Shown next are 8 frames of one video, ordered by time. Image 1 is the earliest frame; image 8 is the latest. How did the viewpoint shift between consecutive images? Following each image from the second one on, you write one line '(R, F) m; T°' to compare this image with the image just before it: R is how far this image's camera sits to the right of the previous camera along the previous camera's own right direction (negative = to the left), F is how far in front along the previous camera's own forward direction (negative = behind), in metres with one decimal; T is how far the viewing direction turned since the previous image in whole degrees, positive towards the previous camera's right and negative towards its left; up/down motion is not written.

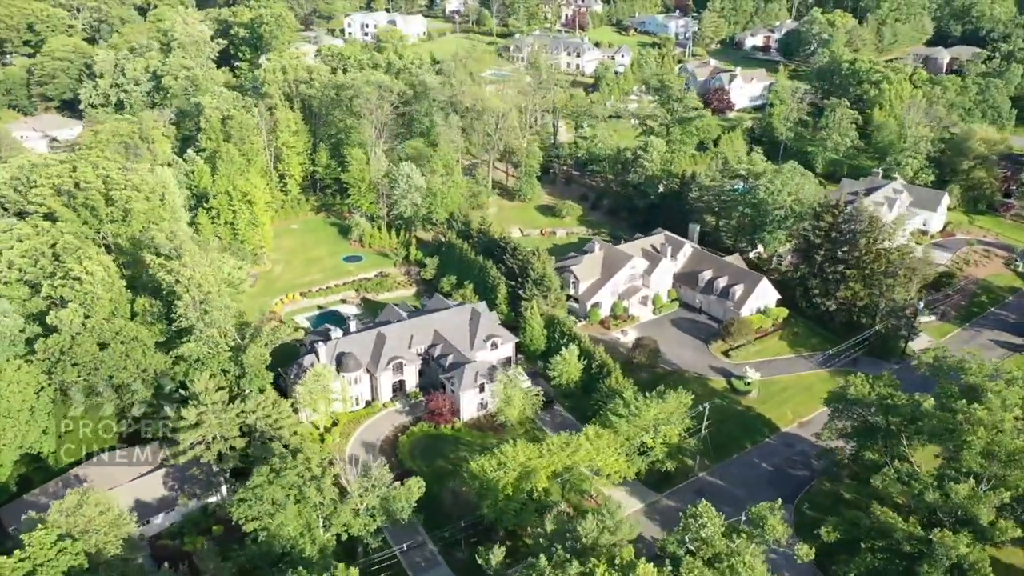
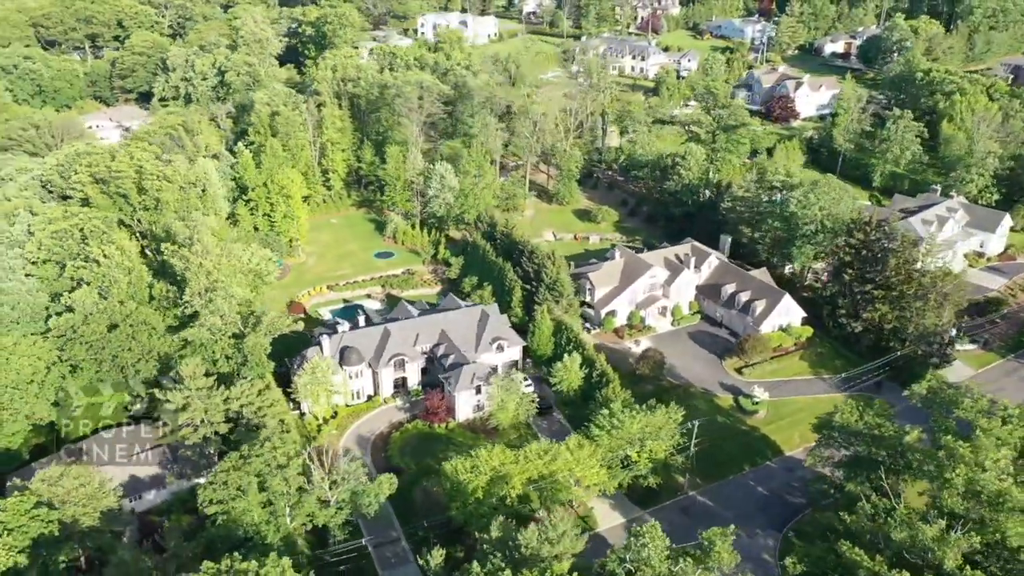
(+5.2, +0.5) m; -6°
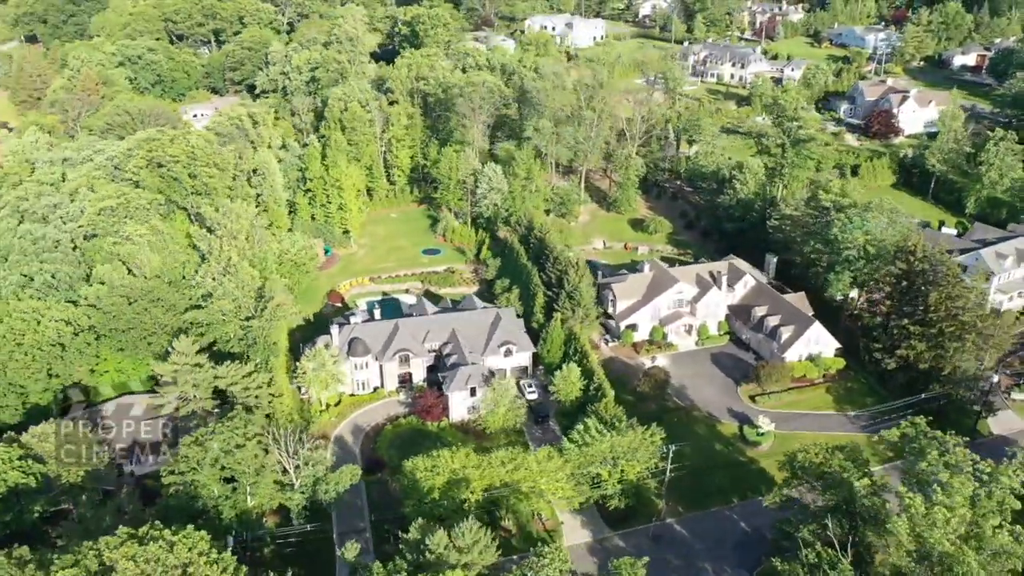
(+7.7, +0.9) m; -10°
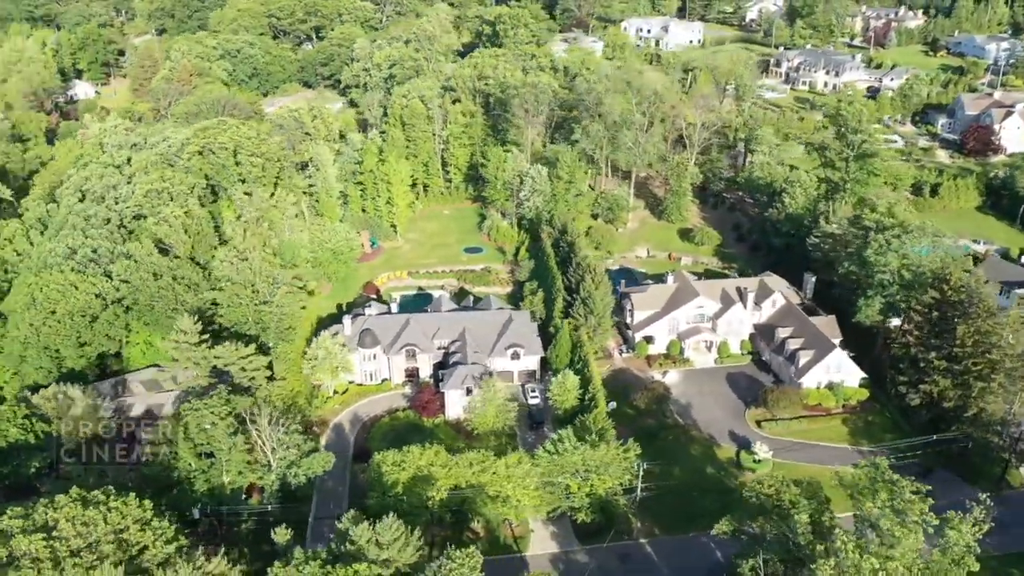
(+6.8, +0.8) m; -8°
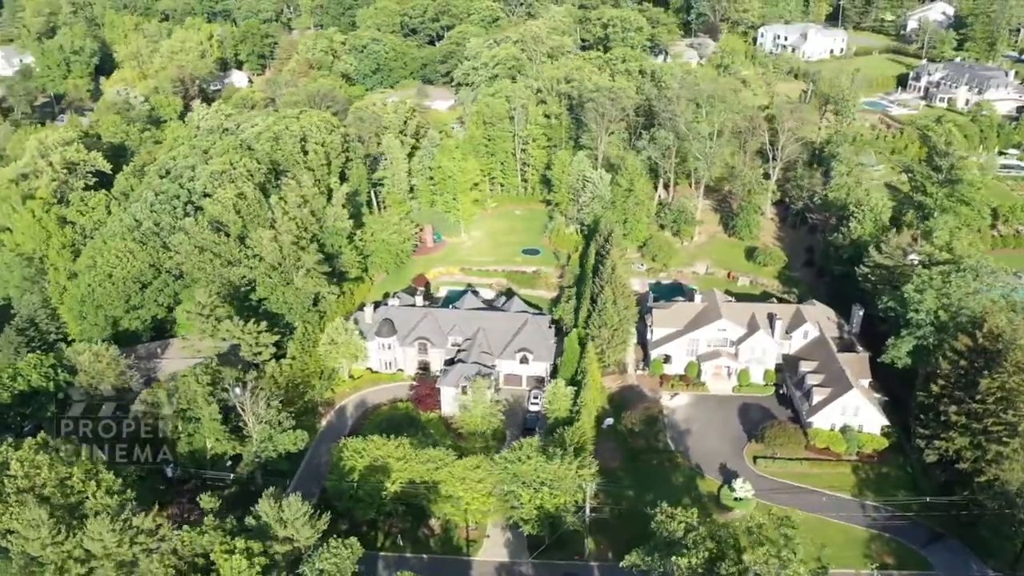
(+9.3, +1.4) m; -12°
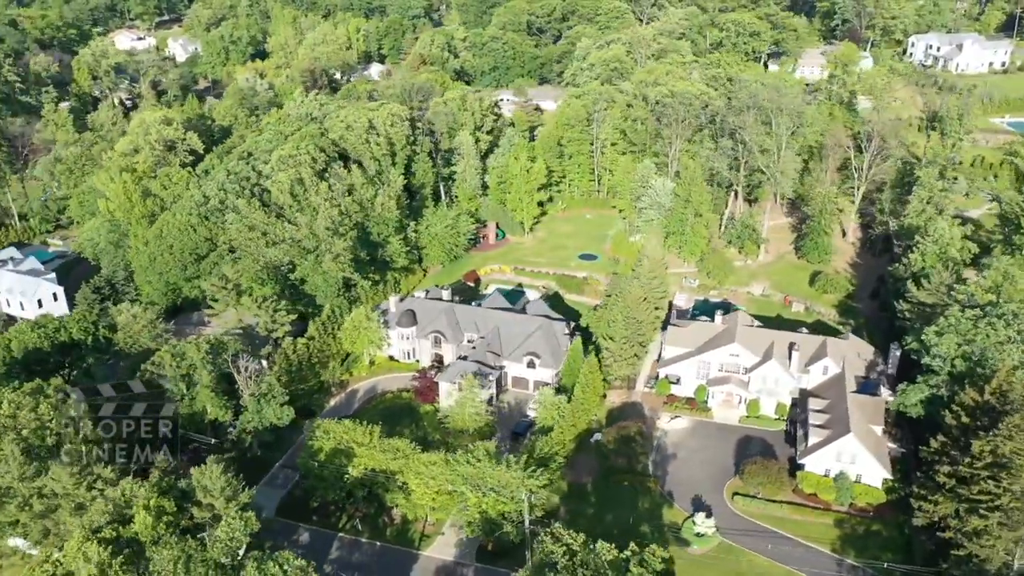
(+9.3, +1.3) m; -12°
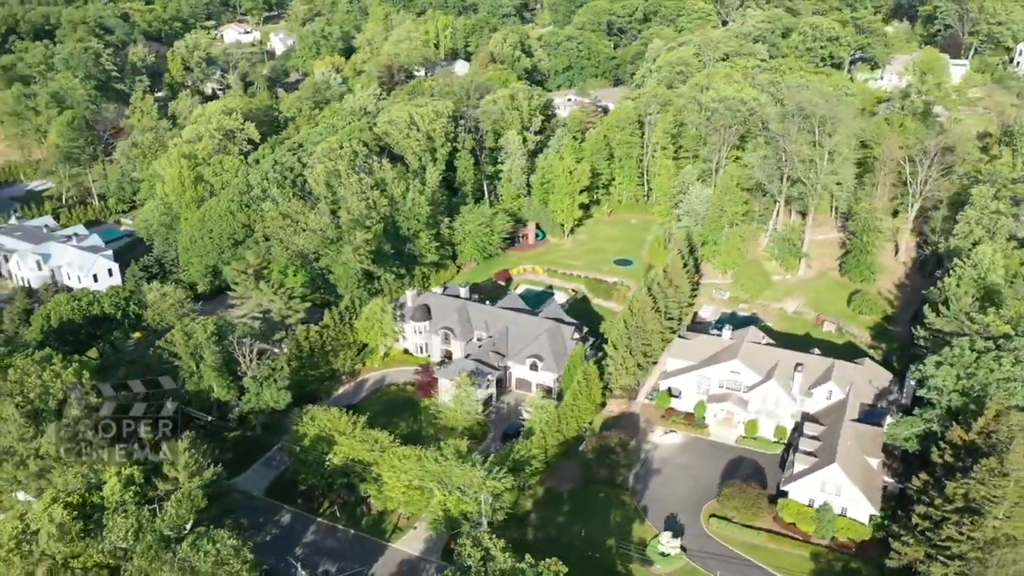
(+5.9, +0.6) m; -7°
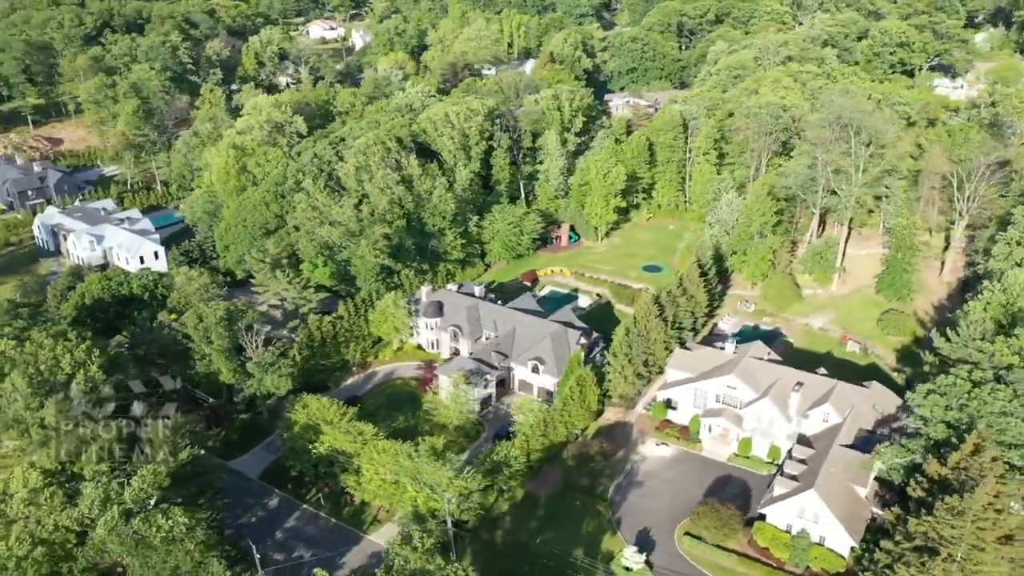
(+5.1, +0.5) m; -6°
